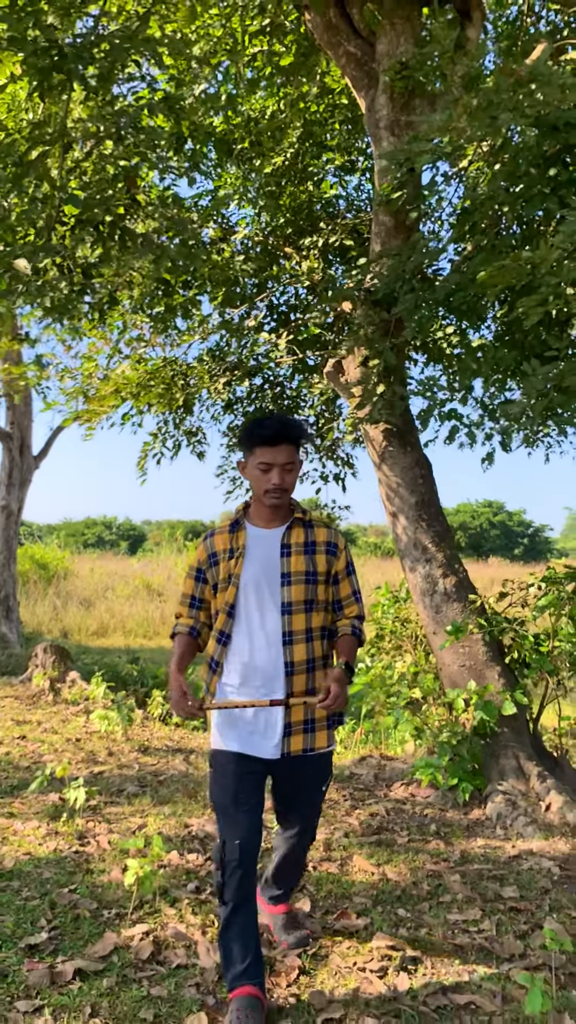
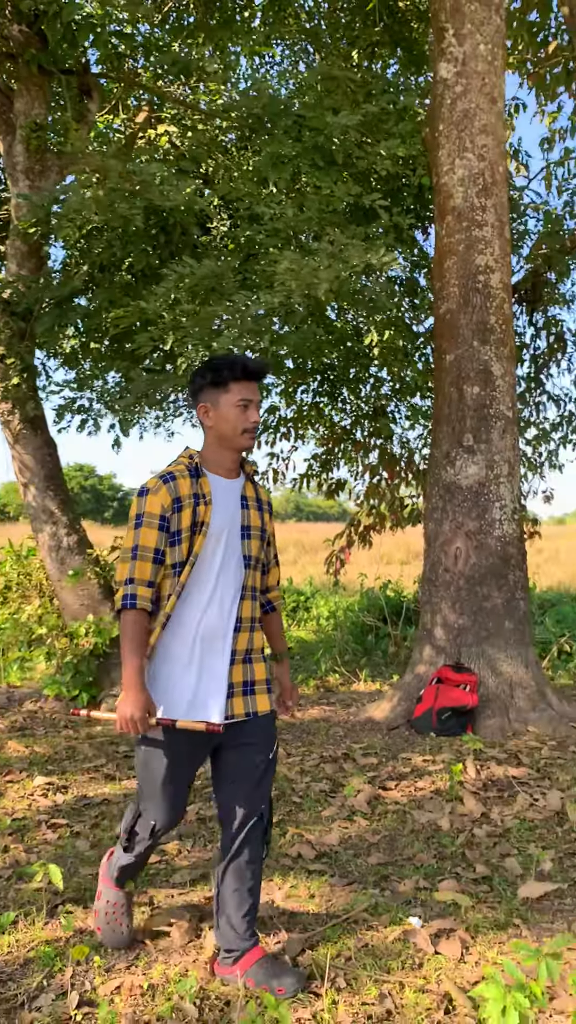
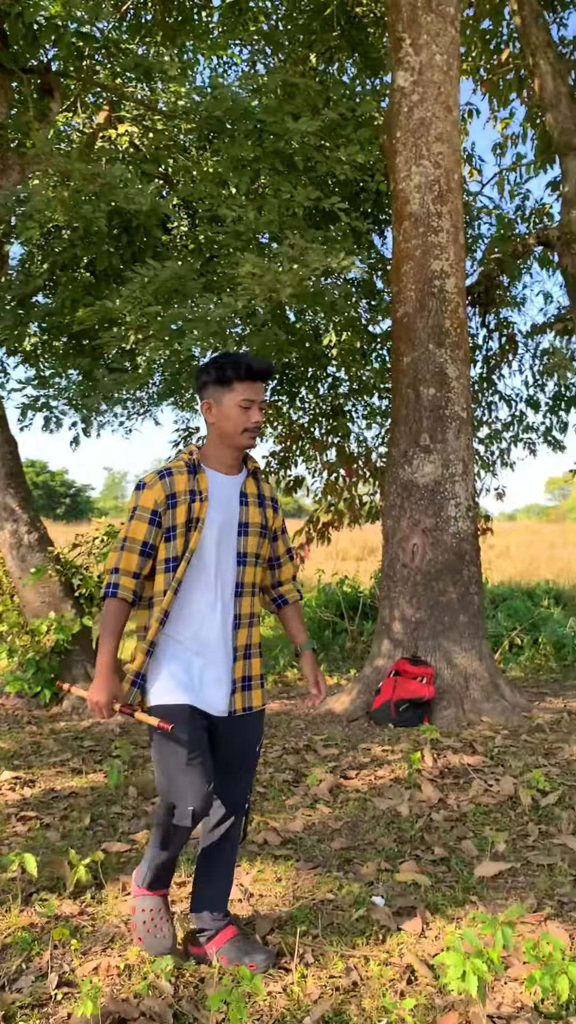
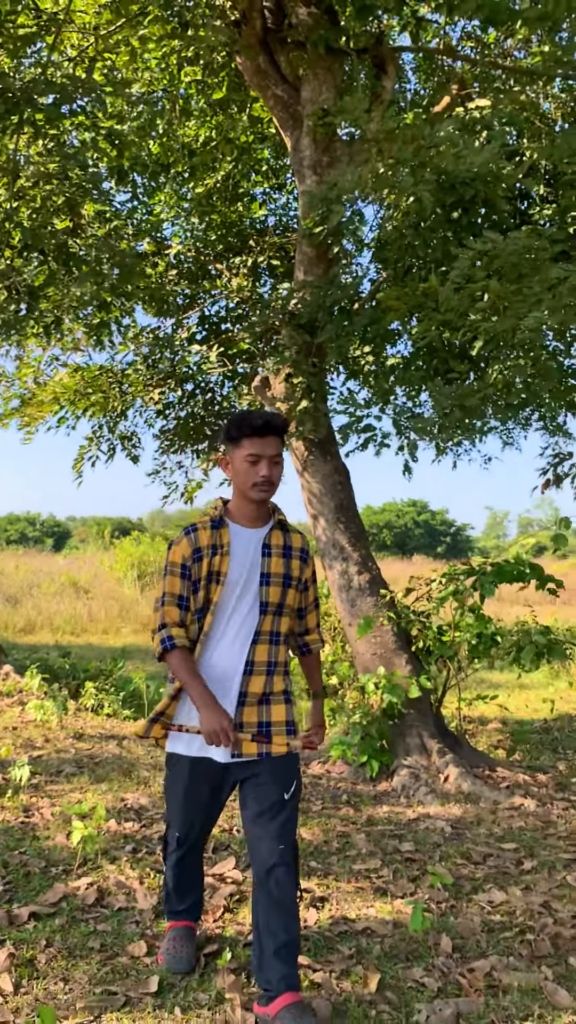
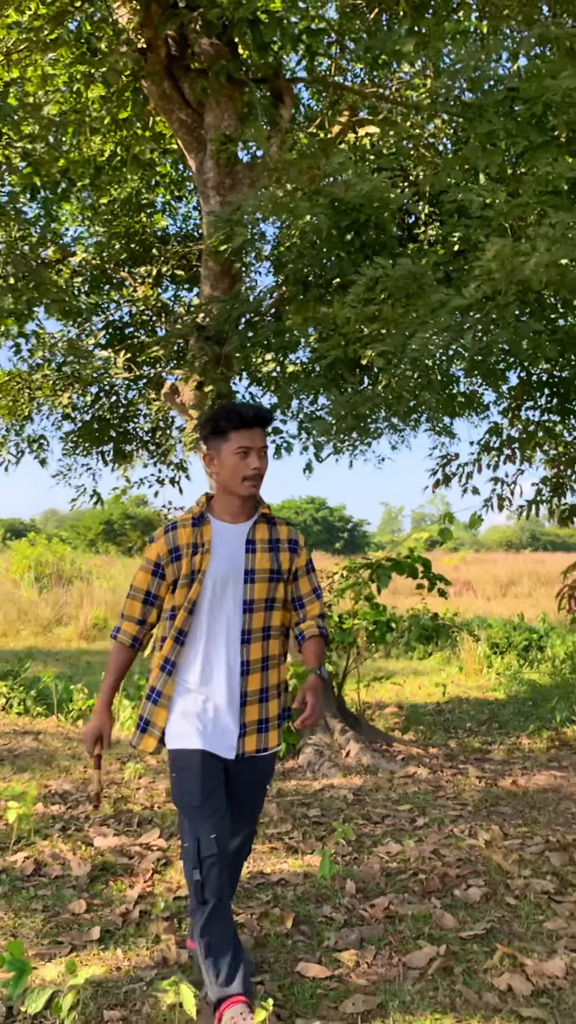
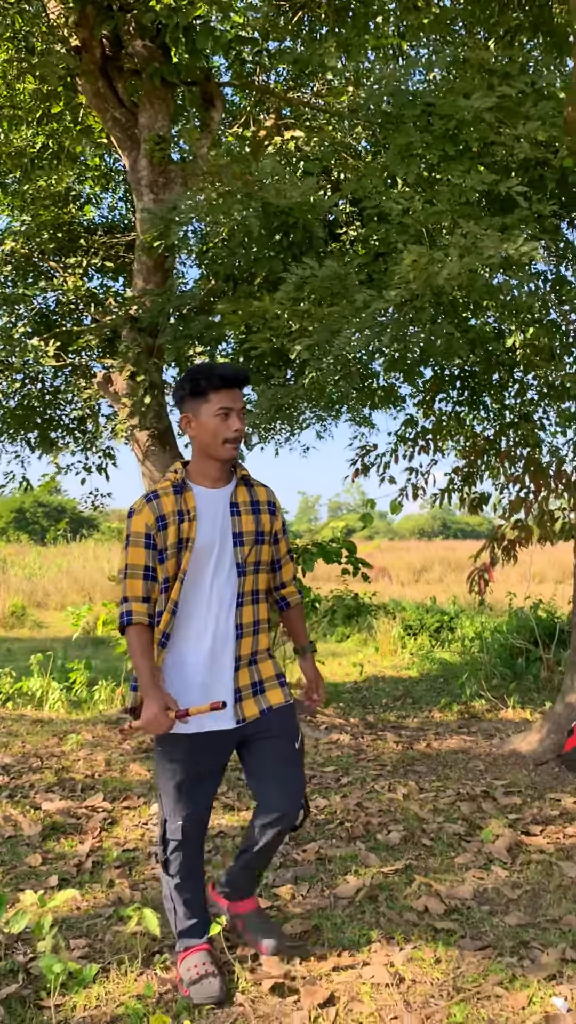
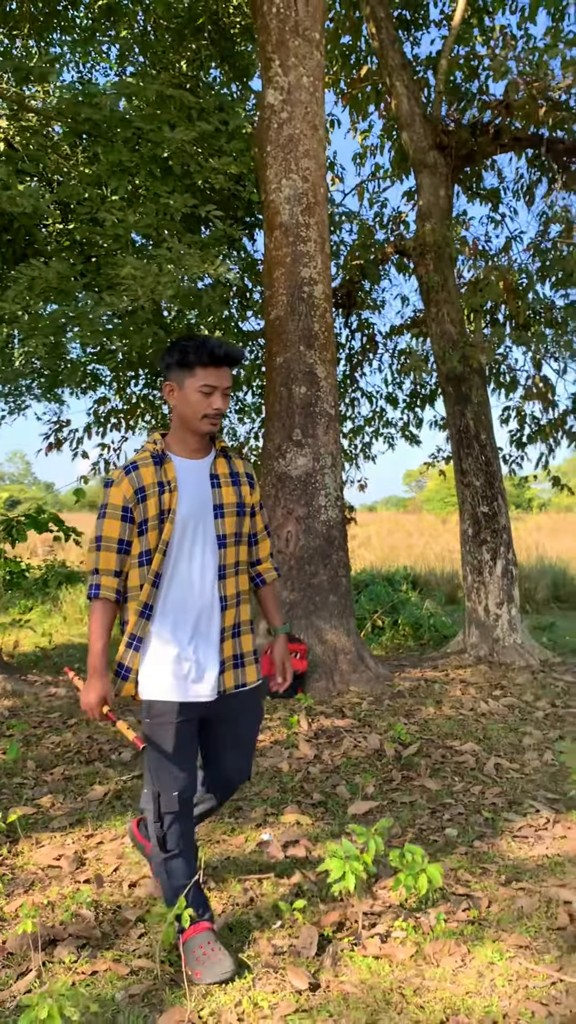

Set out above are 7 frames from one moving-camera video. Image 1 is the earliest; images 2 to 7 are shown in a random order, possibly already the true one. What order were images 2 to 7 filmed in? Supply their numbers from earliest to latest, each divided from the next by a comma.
4, 5, 6, 2, 3, 7
